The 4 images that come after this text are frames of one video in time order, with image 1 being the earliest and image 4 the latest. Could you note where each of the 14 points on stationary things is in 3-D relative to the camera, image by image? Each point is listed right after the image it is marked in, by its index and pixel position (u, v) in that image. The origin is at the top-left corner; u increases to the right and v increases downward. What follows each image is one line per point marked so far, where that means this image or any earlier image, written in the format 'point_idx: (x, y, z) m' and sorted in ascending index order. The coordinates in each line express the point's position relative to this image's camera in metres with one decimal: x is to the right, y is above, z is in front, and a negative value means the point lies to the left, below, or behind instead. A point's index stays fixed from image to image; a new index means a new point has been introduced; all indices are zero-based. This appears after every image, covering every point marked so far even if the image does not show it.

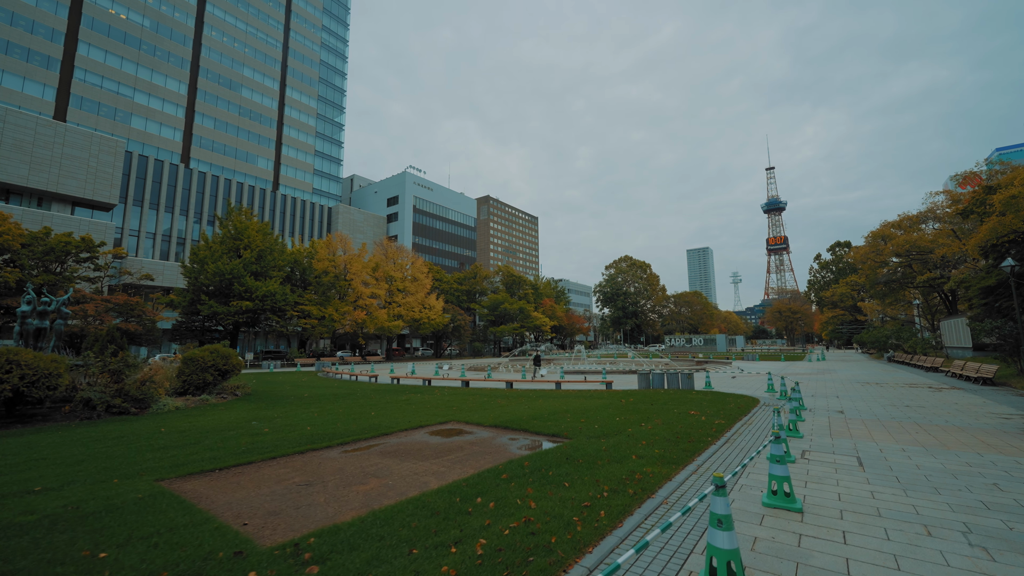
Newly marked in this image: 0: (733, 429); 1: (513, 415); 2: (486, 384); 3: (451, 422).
0: (+4.4, -2.9, +8.5) m
1: (0.0, -3.0, +9.8) m
2: (-1.1, -4.2, +18.4) m
3: (-1.3, -2.9, +9.2) m
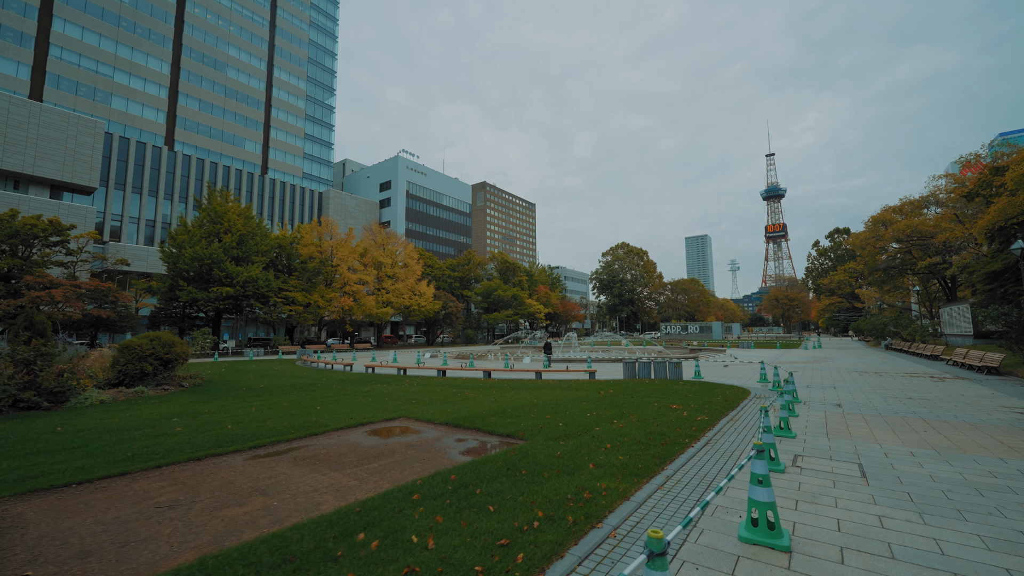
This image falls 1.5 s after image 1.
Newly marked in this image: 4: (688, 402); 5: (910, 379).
0: (+3.6, -2.5, +7.5) m
1: (-0.8, -2.5, +8.8) m
2: (-2.0, -3.5, +17.4) m
3: (-2.2, -2.5, +8.1) m
4: (+4.1, -2.7, +9.8) m
5: (+13.8, -3.2, +14.6) m
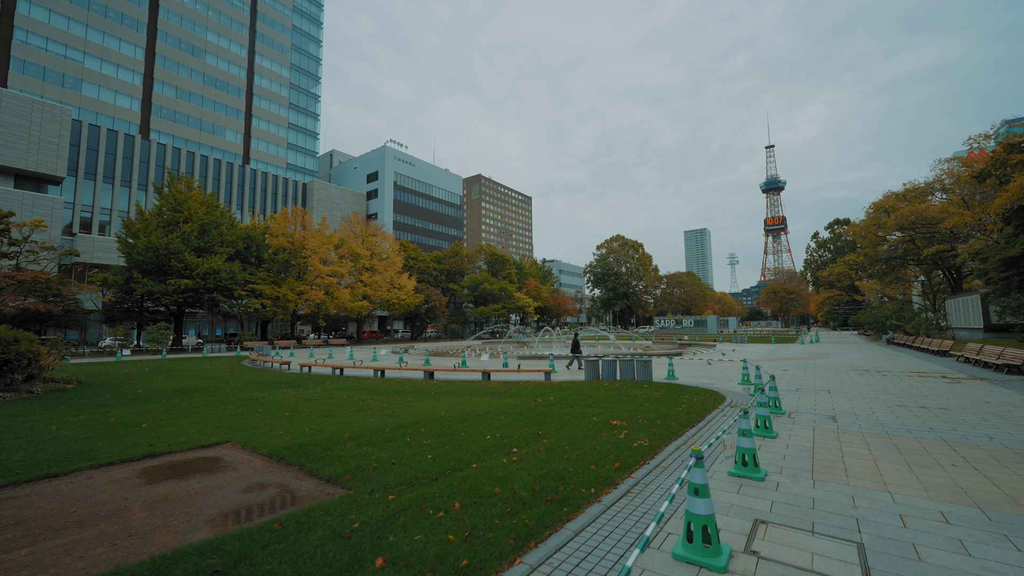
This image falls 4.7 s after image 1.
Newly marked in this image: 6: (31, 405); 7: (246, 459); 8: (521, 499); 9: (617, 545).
0: (+1.8, -2.1, +5.2) m
1: (-2.7, -2.2, +6.5) m
2: (-3.9, -3.1, +15.1) m
3: (-4.0, -2.2, +5.9) m
4: (+2.3, -2.3, +7.6) m
5: (+11.9, -2.7, +12.4) m
6: (-10.0, -2.4, +8.7) m
7: (-3.3, -2.1, +5.3) m
8: (+0.1, -1.9, +3.9) m
9: (+0.8, -1.9, +3.2) m
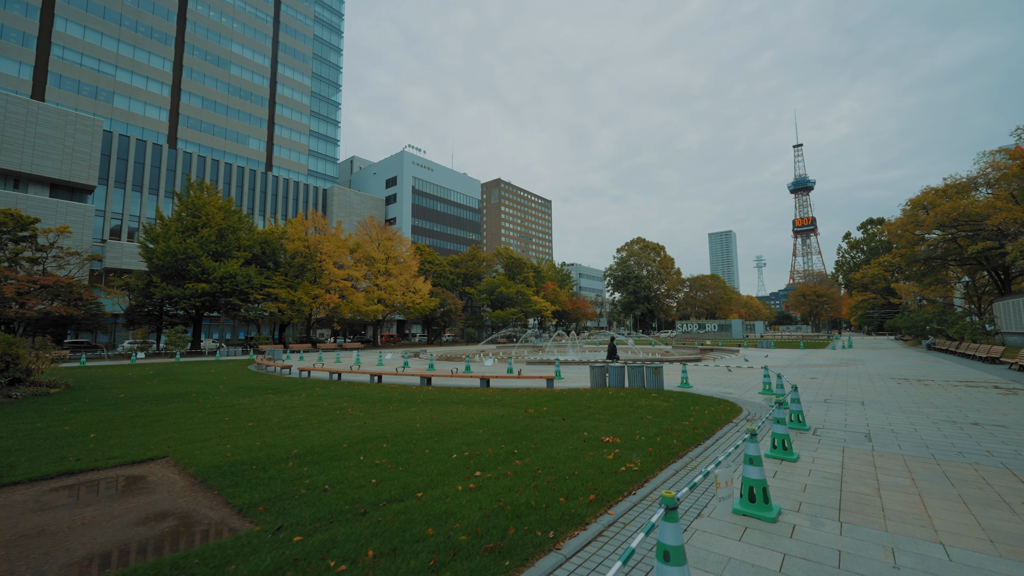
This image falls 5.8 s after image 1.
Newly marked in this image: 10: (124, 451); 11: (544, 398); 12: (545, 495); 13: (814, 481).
0: (+1.3, -2.1, +4.3) m
1: (-3.0, -2.2, +5.9) m
2: (-3.8, -3.1, +14.5) m
3: (-4.4, -2.2, +5.3) m
4: (+1.9, -2.3, +6.7) m
5: (+11.8, -2.7, +11.0) m
6: (-10.3, -2.5, +8.4) m
7: (-3.8, -2.1, +4.7) m
8: (-0.4, -1.9, +3.1) m
9: (+0.3, -1.9, +2.4) m
10: (-5.2, -2.2, +5.7) m
11: (+0.7, -2.6, +9.9) m
12: (+0.4, -2.0, +4.0) m
13: (+3.4, -2.2, +4.7) m
